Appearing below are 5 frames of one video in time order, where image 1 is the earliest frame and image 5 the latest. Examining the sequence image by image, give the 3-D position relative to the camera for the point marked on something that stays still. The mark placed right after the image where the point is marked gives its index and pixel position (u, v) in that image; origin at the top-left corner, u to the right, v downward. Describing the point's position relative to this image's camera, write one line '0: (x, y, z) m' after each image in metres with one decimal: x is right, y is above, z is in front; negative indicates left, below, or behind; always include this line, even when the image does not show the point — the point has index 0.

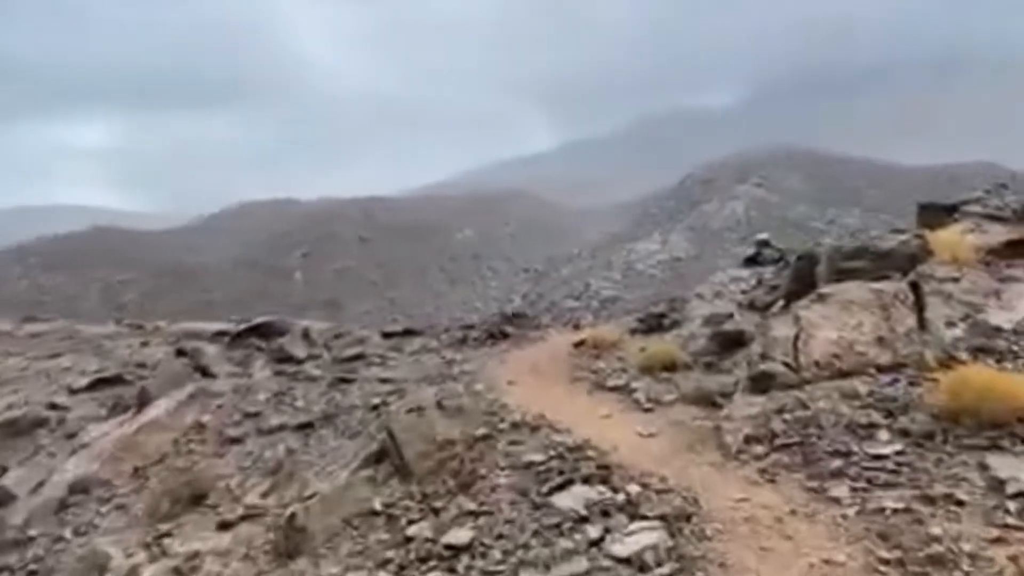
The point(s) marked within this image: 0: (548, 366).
0: (+0.8, -1.9, +15.9) m
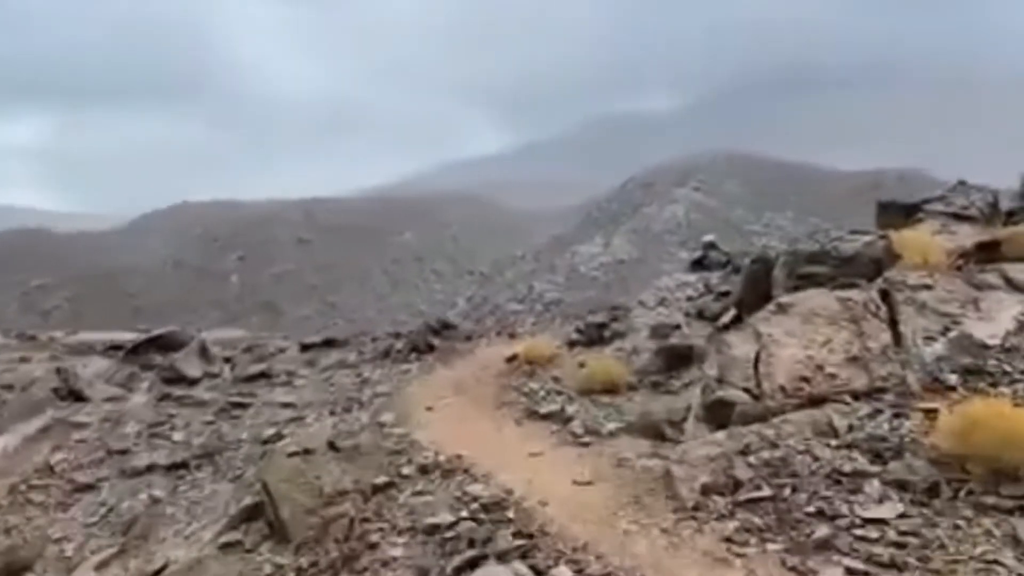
0: (-0.8, -2.0, +13.9) m
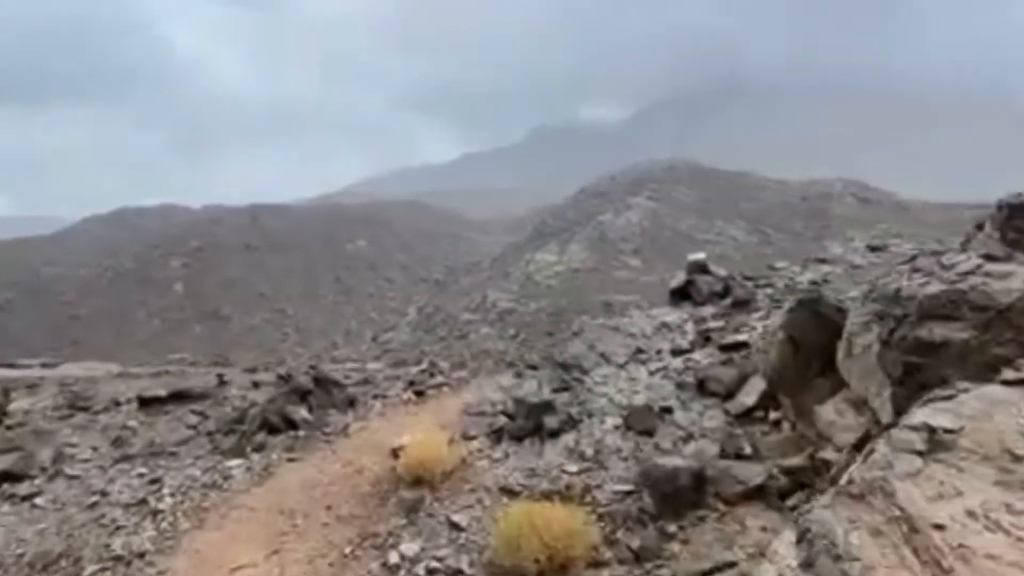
0: (-2.3, -2.8, +7.7) m
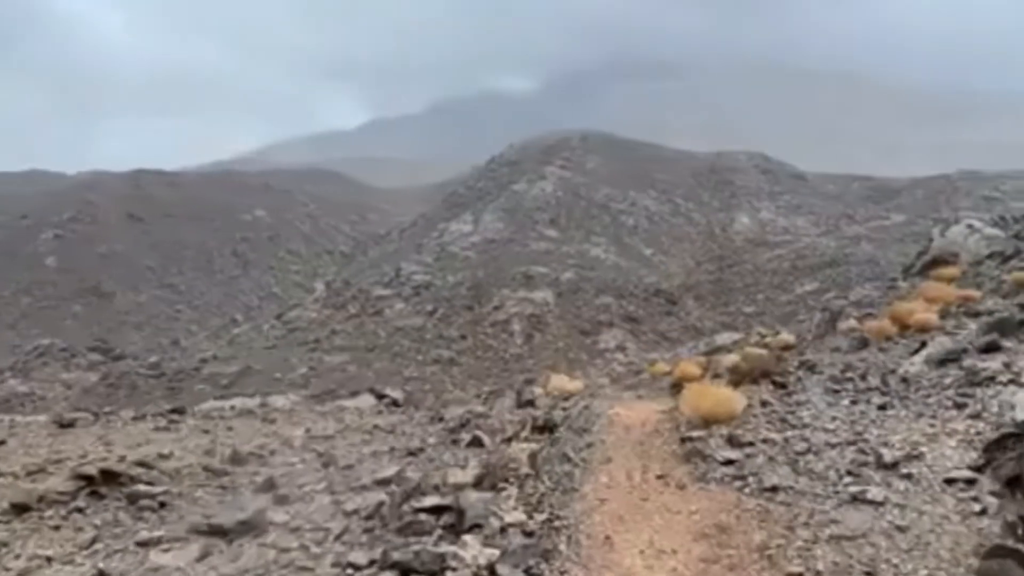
0: (+0.6, -3.5, -3.3) m
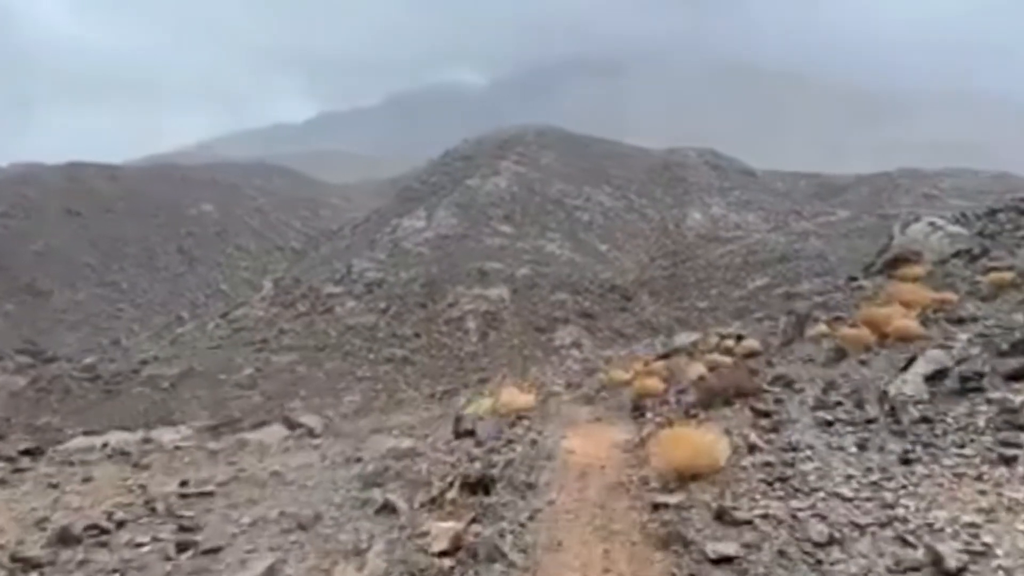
0: (+0.5, -3.8, -6.2) m
